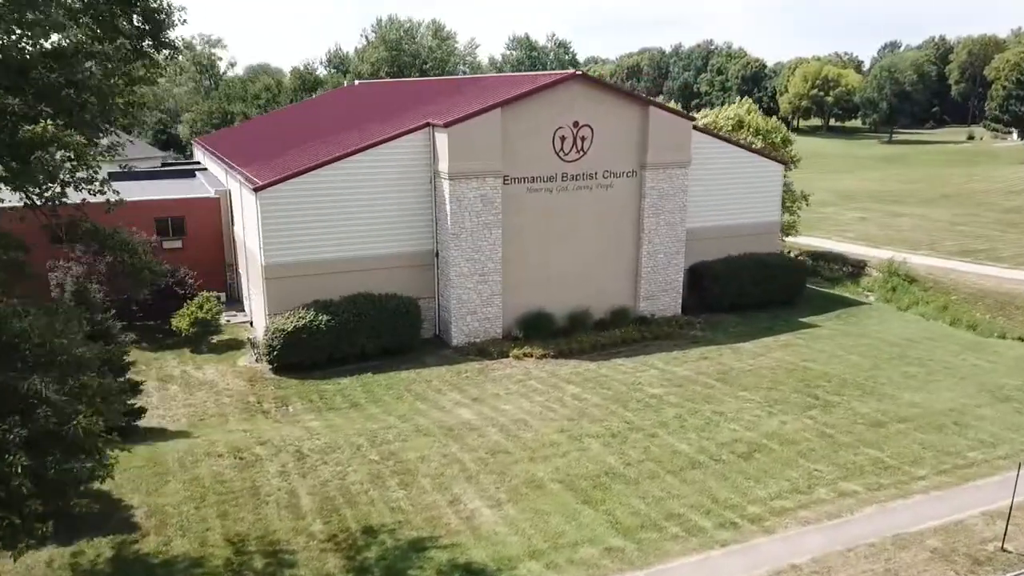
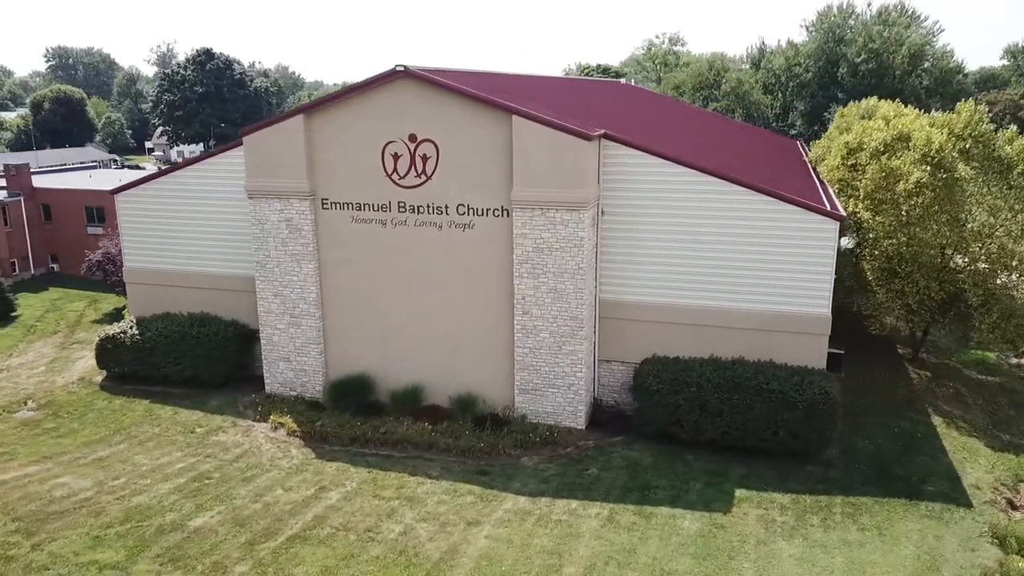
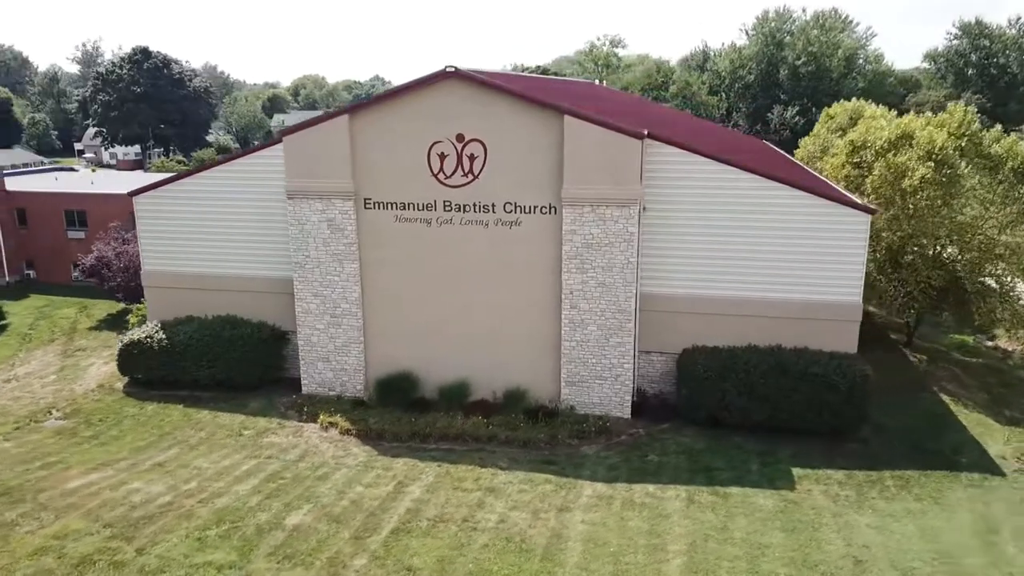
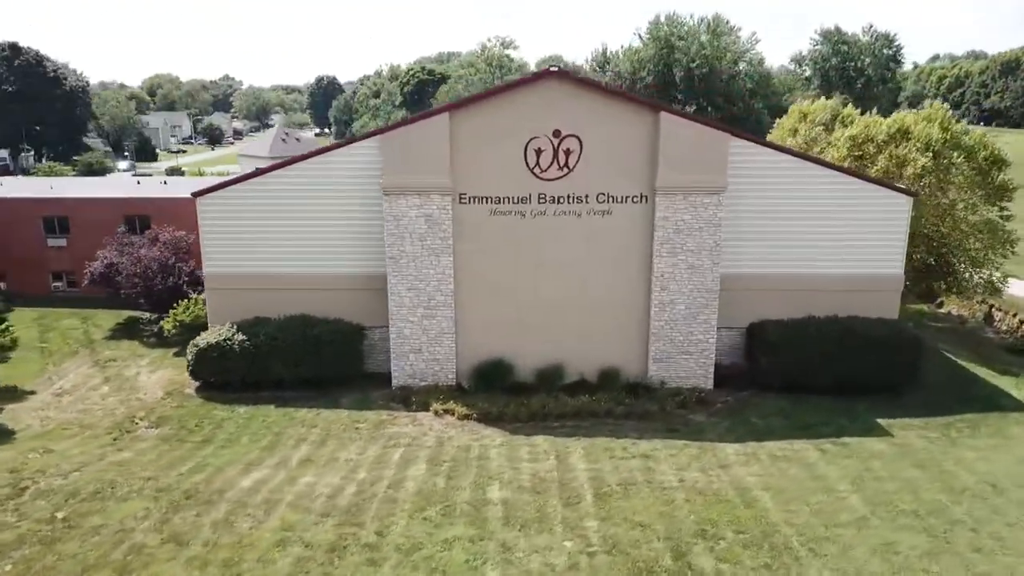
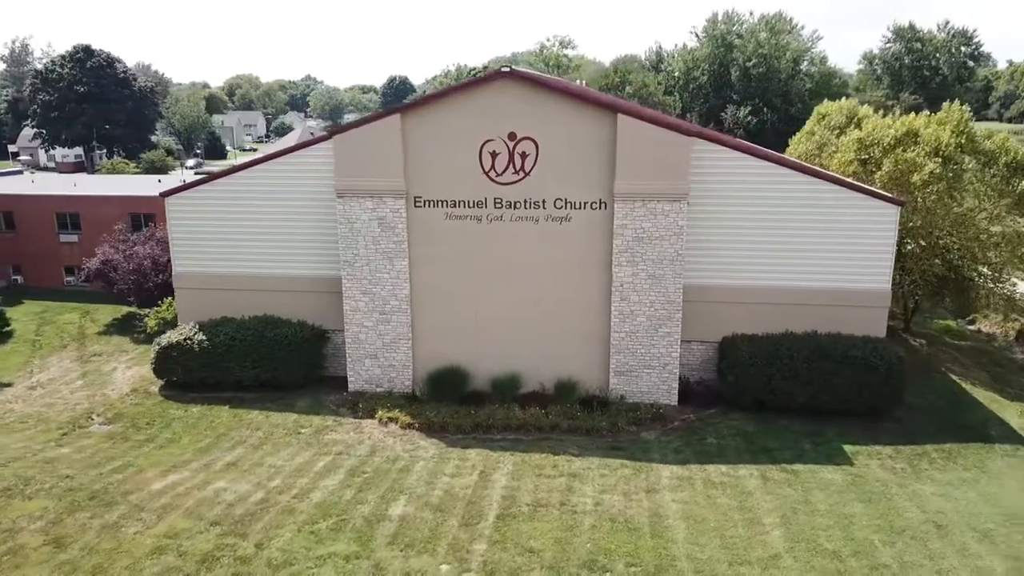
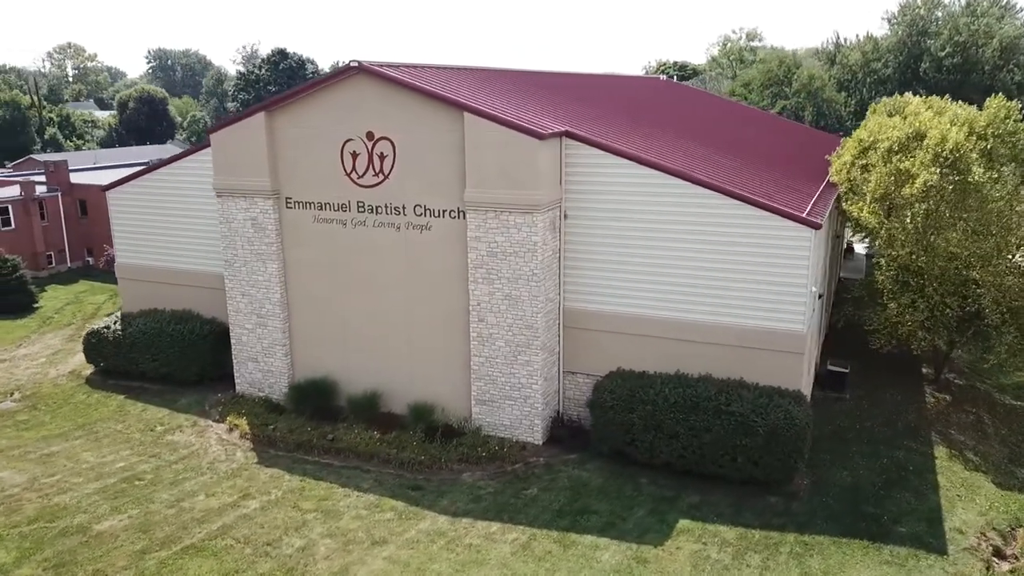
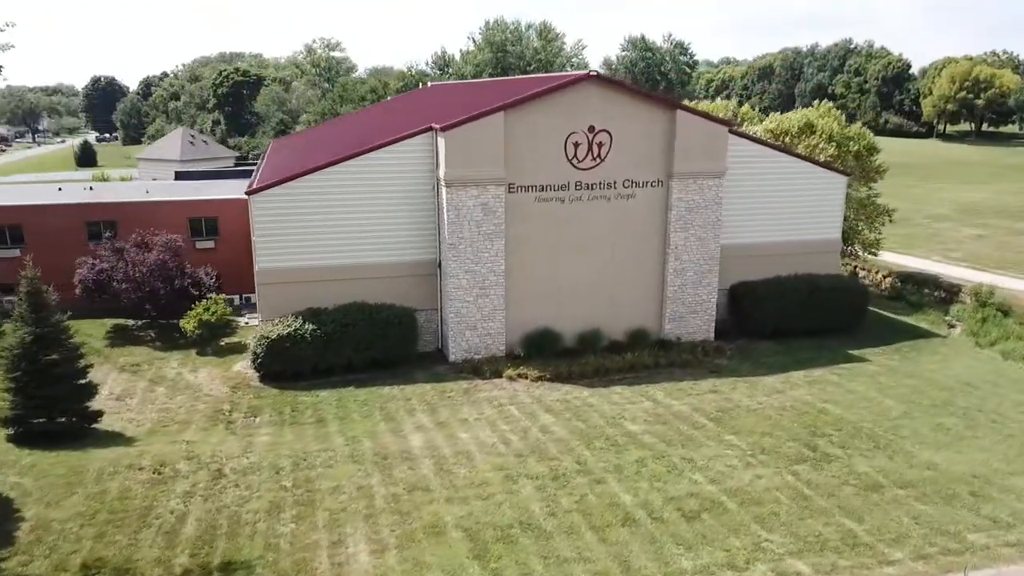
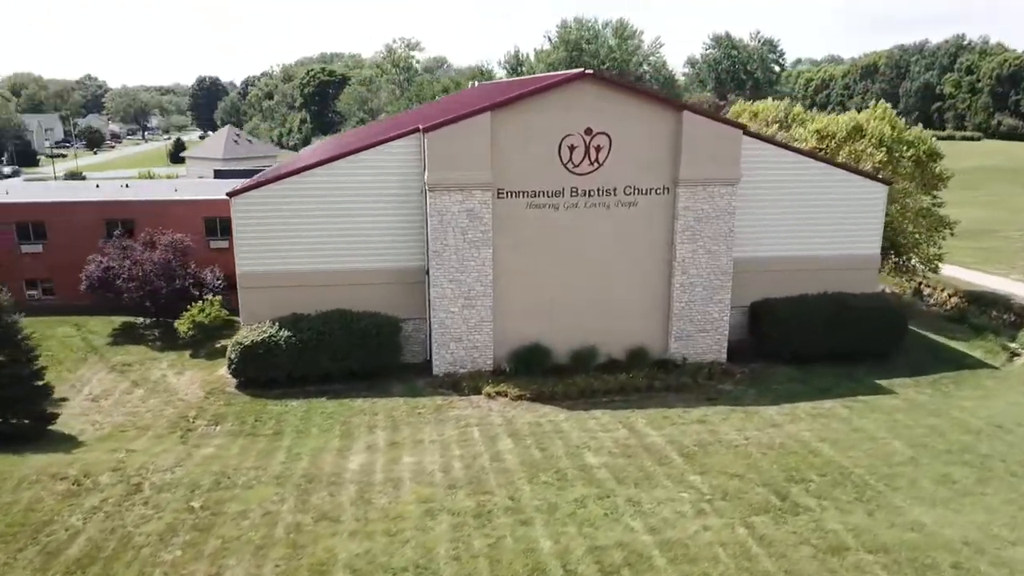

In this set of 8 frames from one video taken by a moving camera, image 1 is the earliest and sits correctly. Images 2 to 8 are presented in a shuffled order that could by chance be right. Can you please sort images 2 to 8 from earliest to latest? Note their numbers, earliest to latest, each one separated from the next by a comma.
7, 8, 4, 5, 3, 2, 6
